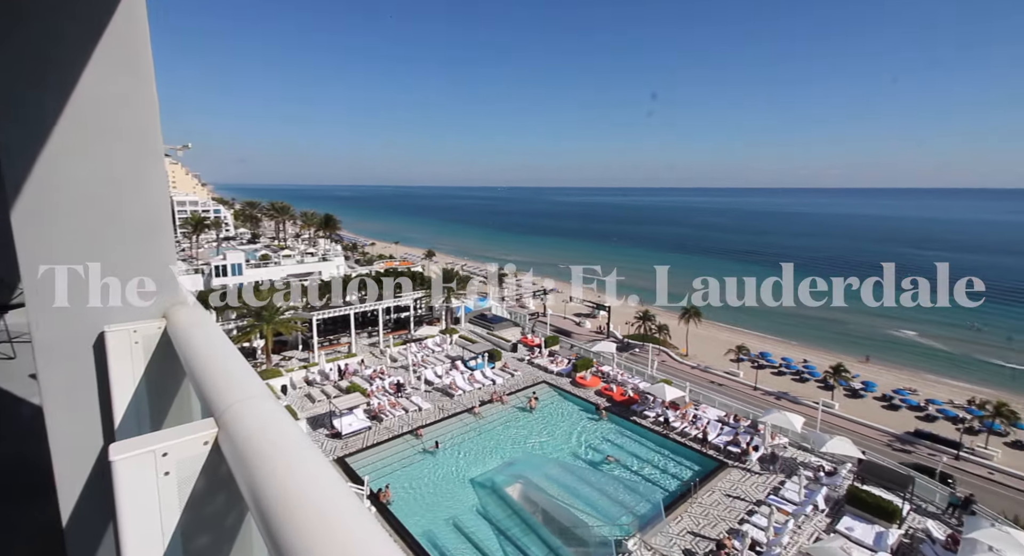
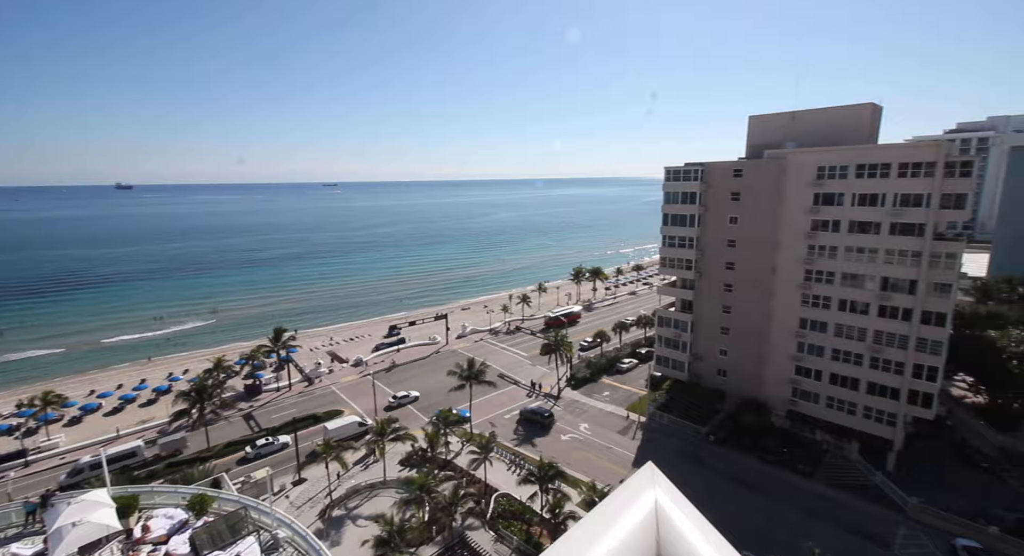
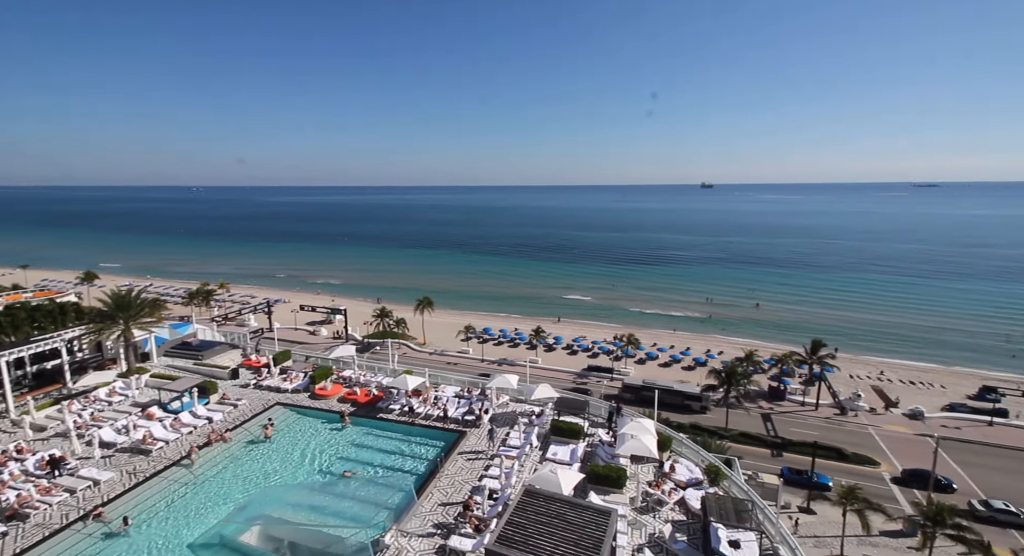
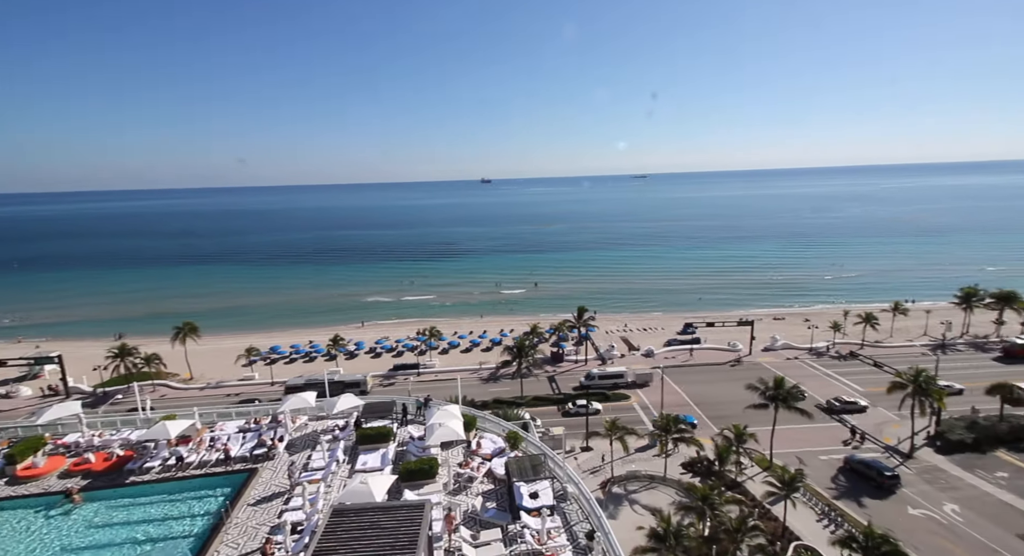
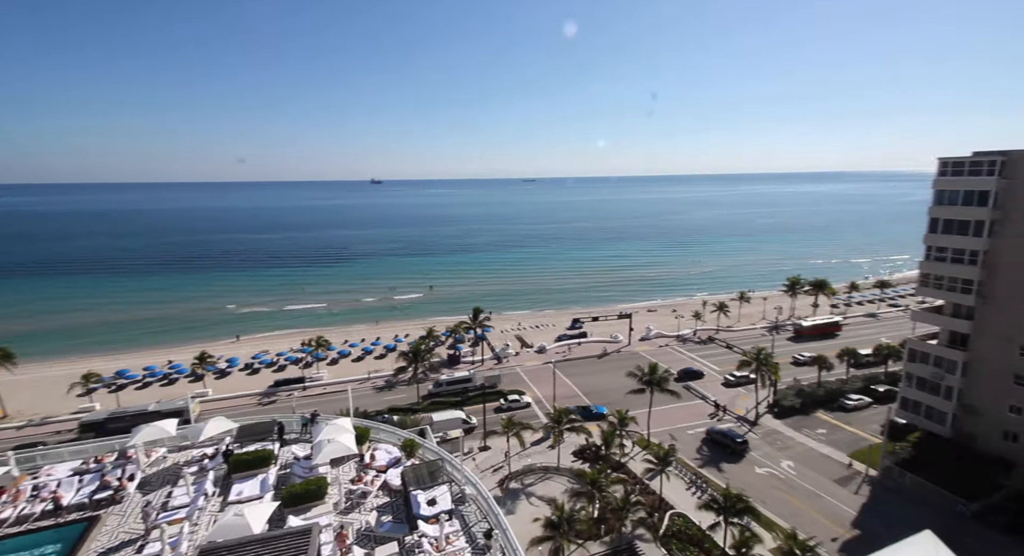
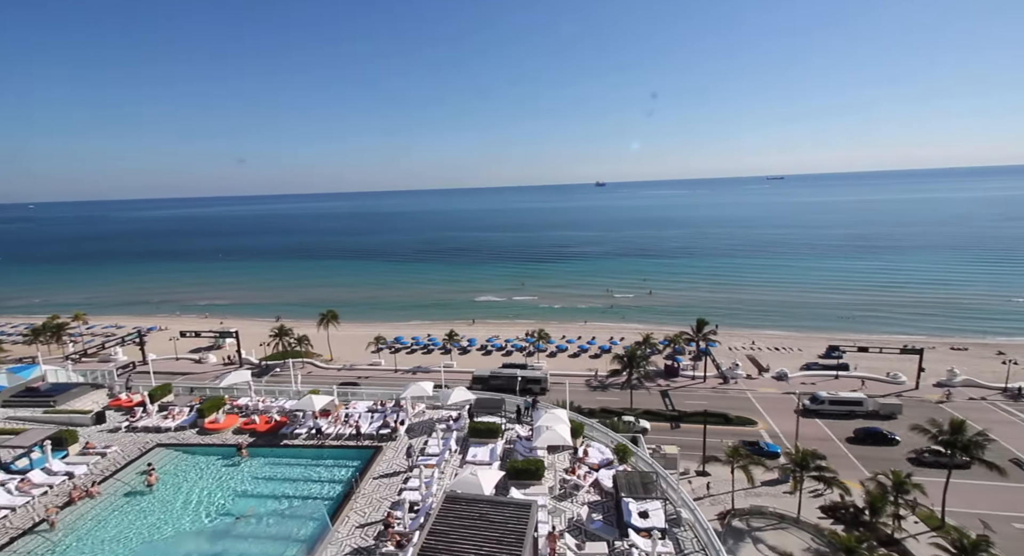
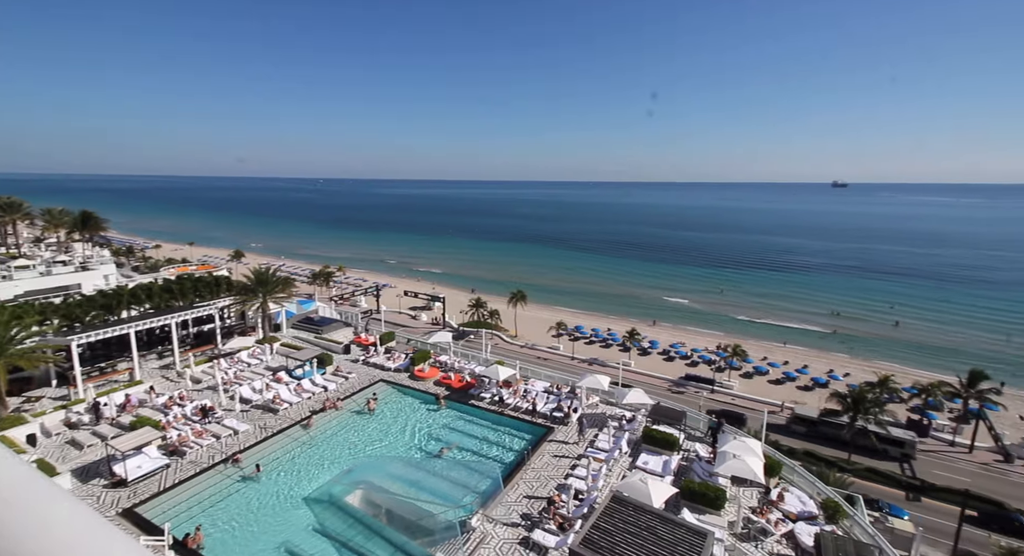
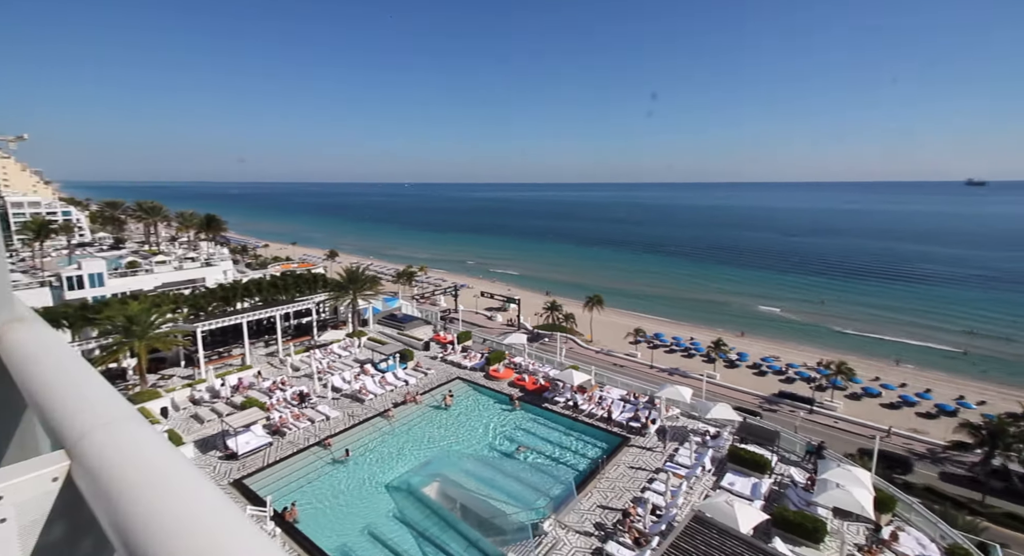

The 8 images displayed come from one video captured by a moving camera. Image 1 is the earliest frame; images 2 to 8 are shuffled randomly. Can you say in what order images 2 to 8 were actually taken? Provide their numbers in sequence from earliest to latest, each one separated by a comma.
8, 7, 3, 6, 4, 5, 2
